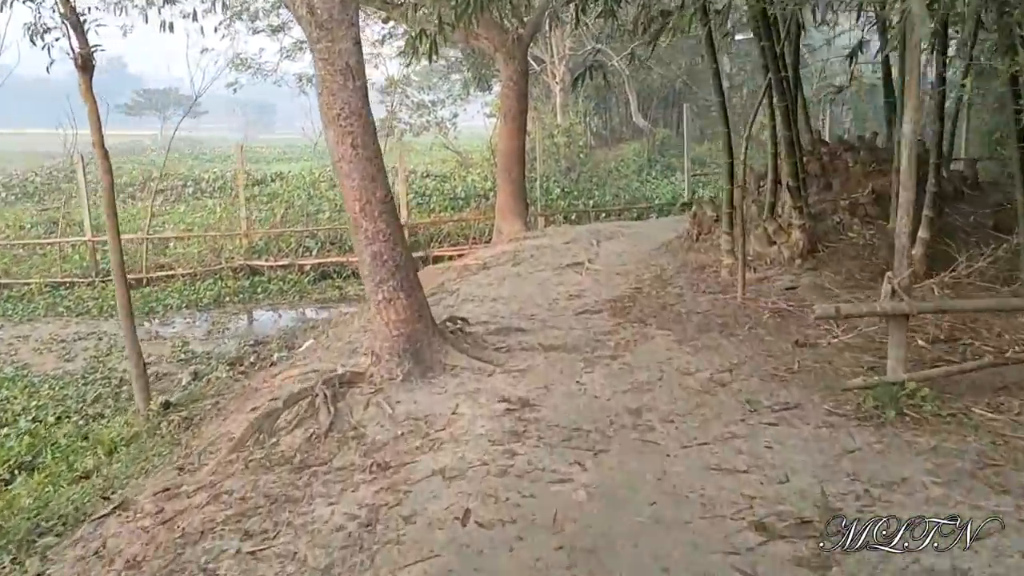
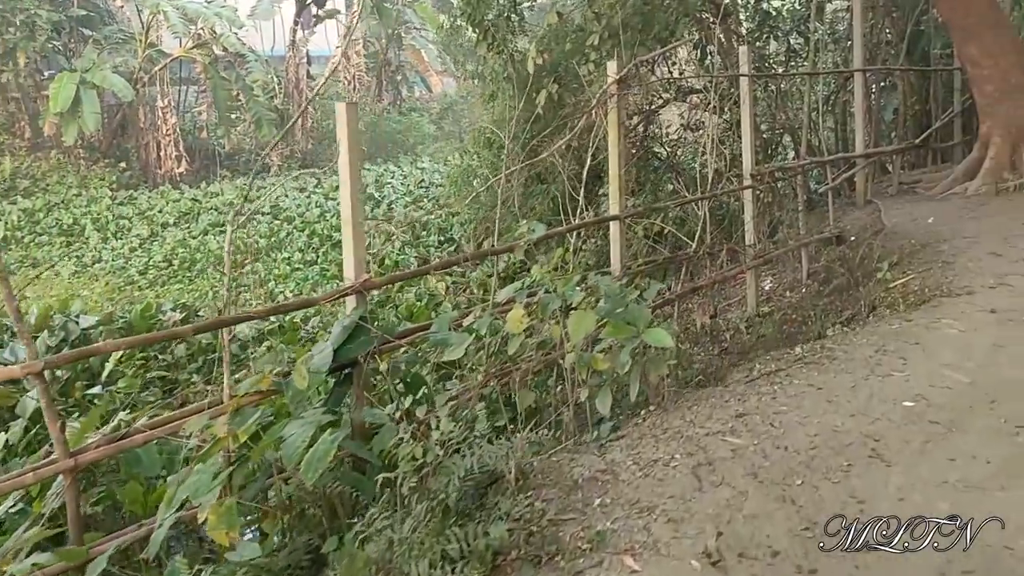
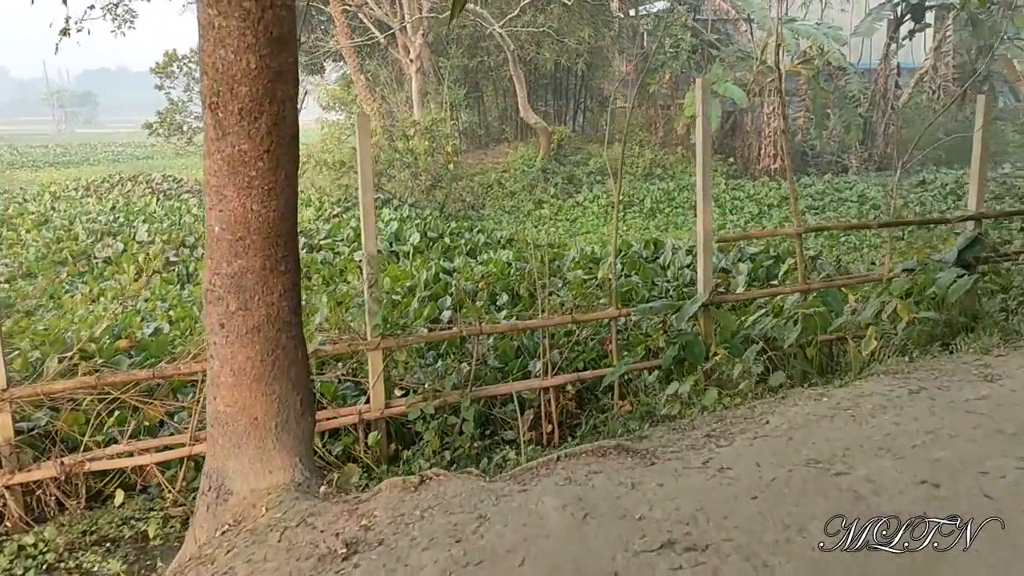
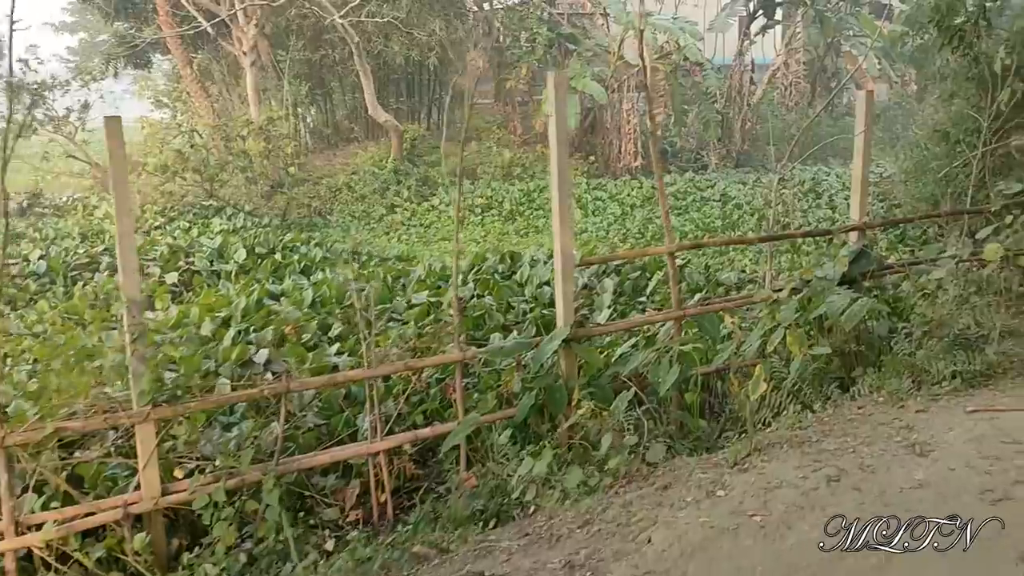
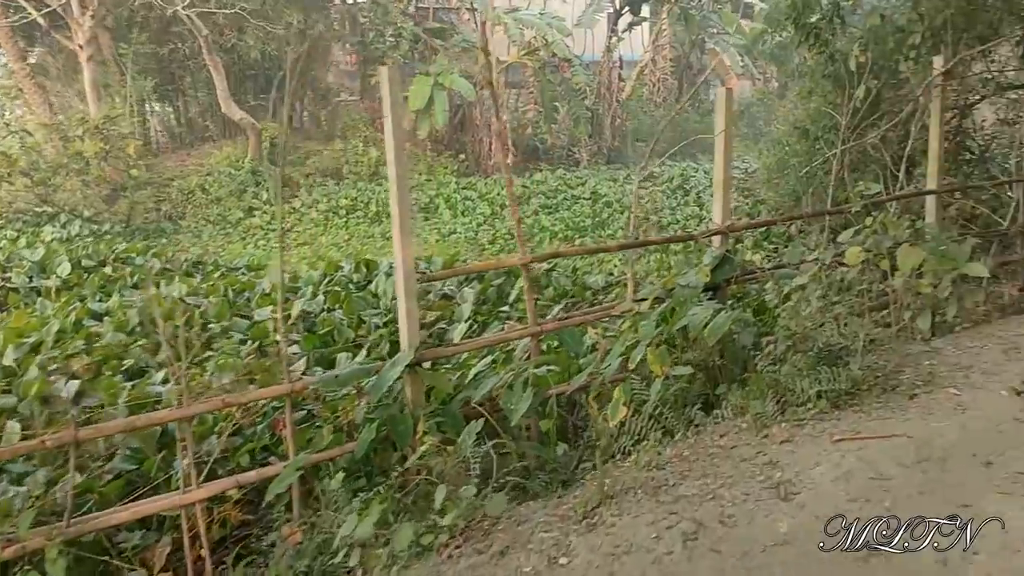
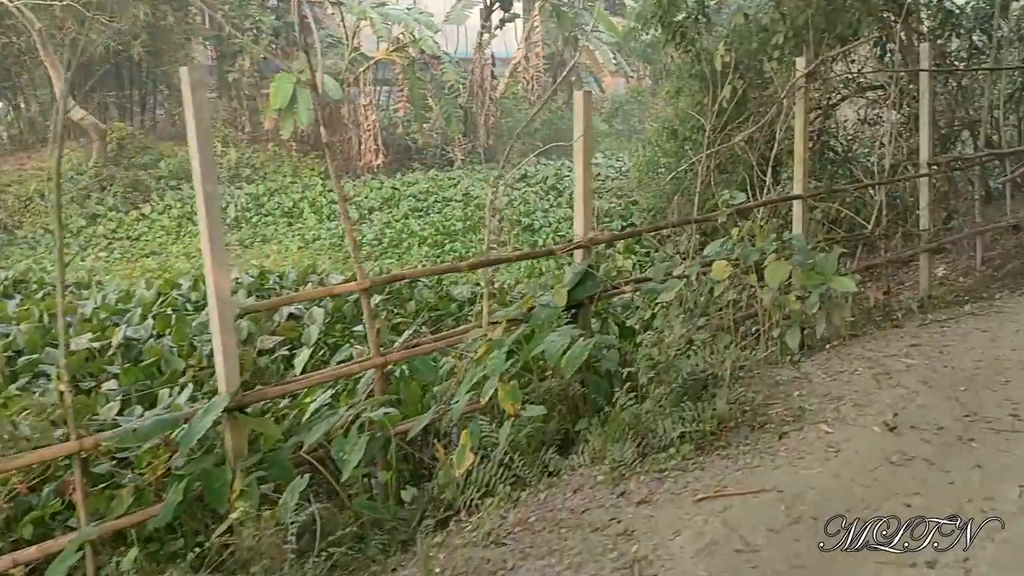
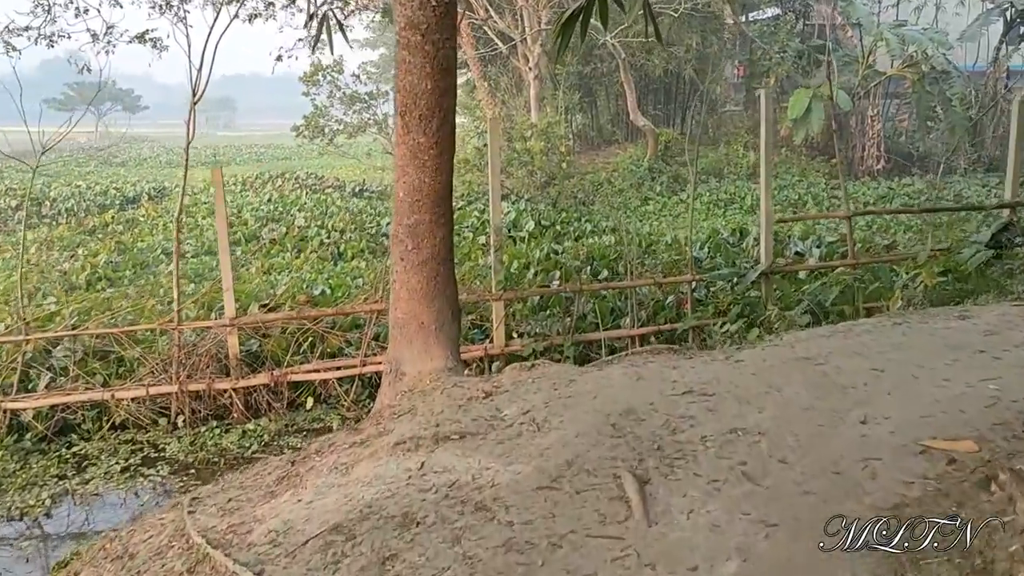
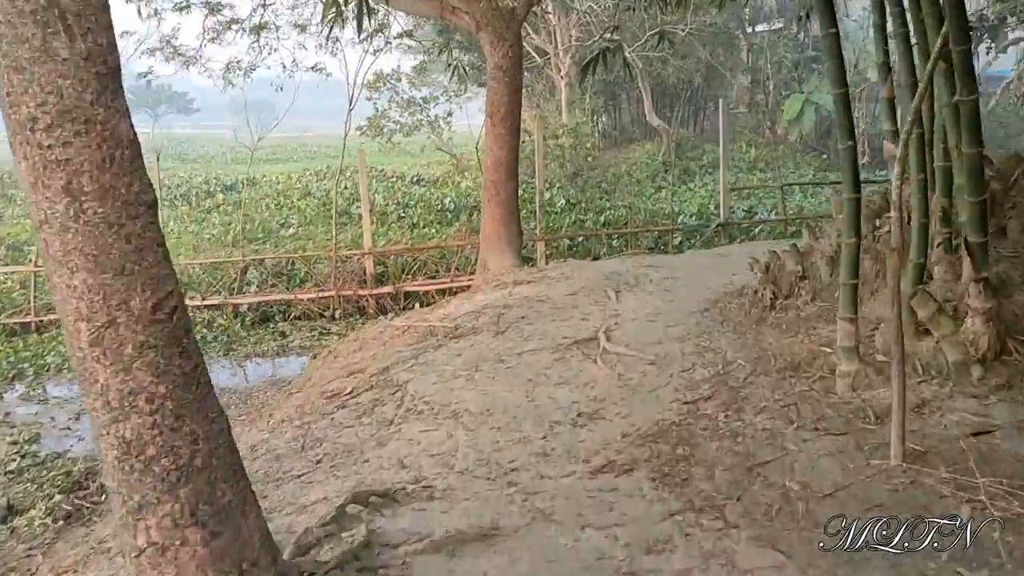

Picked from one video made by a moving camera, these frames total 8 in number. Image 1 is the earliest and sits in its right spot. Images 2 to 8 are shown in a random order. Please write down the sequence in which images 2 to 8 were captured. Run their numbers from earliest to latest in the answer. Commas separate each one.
8, 7, 3, 4, 5, 6, 2
